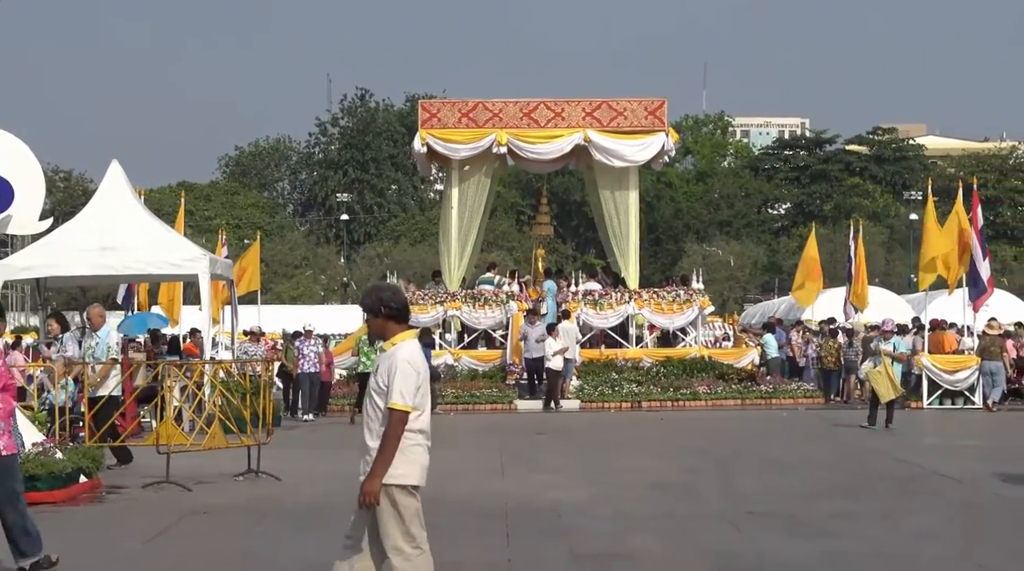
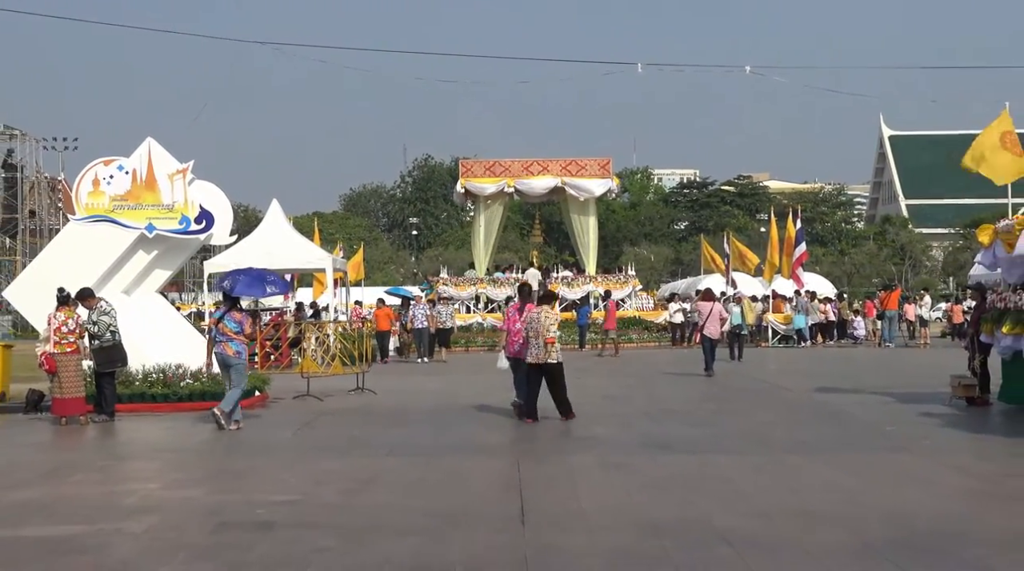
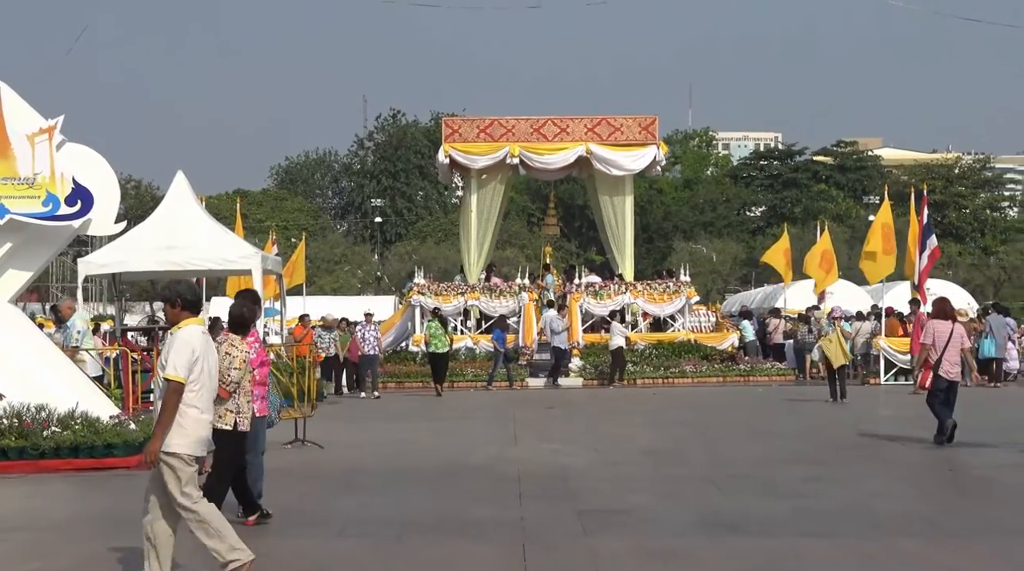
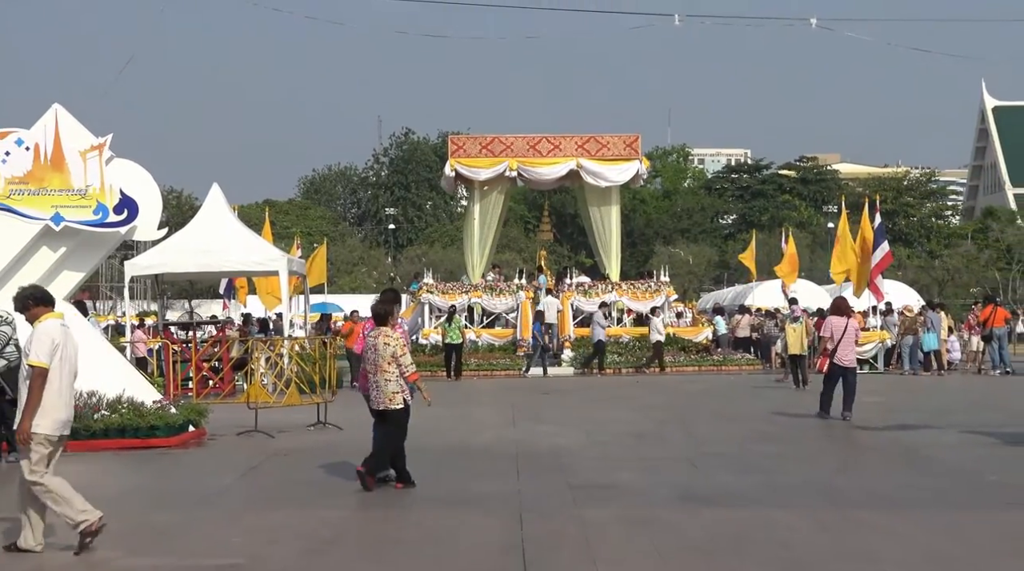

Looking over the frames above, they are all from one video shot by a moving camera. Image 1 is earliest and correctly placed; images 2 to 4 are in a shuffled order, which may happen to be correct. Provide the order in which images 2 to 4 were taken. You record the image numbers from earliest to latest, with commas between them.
3, 4, 2
